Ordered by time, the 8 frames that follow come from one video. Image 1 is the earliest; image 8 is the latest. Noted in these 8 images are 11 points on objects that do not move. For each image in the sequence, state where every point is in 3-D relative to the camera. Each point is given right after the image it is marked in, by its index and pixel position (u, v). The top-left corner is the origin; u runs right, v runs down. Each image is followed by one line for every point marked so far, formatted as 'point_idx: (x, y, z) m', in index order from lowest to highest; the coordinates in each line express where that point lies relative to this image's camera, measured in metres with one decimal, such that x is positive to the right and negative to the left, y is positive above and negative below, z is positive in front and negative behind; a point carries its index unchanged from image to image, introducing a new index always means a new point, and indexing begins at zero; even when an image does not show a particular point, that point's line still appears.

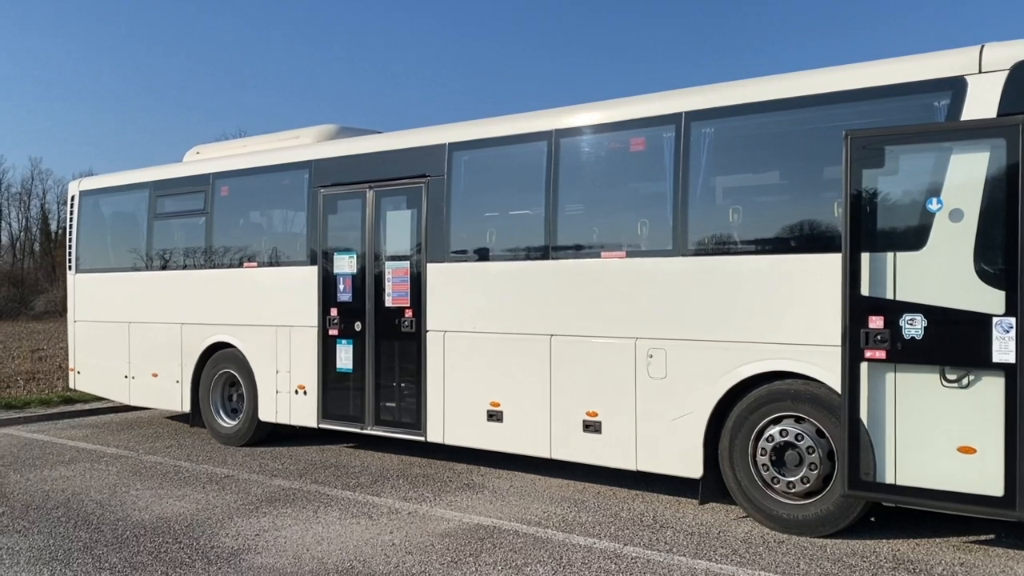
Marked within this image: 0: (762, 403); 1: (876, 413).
0: (+1.6, -0.7, +5.7) m
1: (+2.1, -0.7, +5.2) m
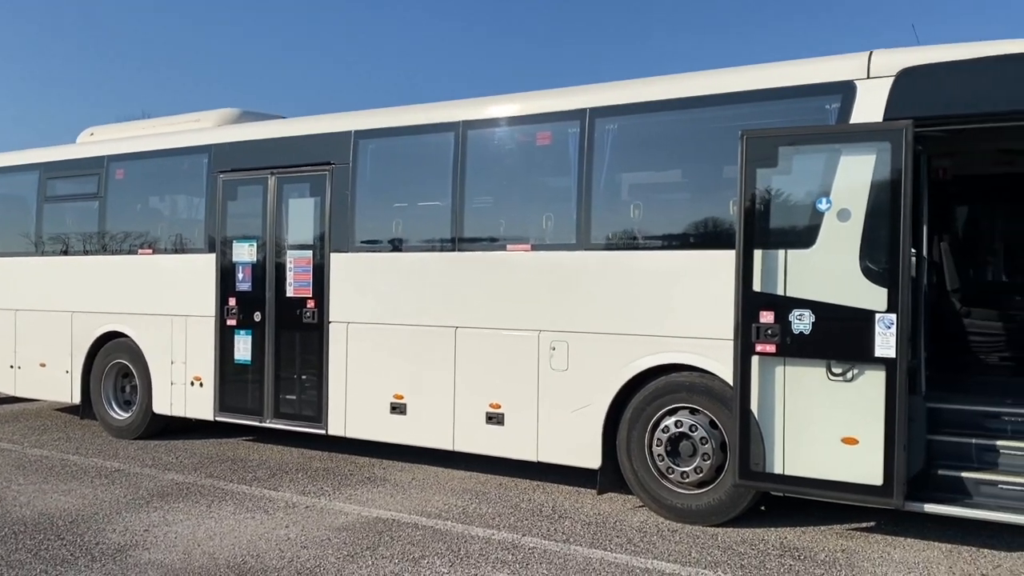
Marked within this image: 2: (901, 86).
0: (+1.0, -0.7, +5.9) m
1: (+1.5, -0.7, +5.4) m
2: (+2.2, +1.1, +5.2) m
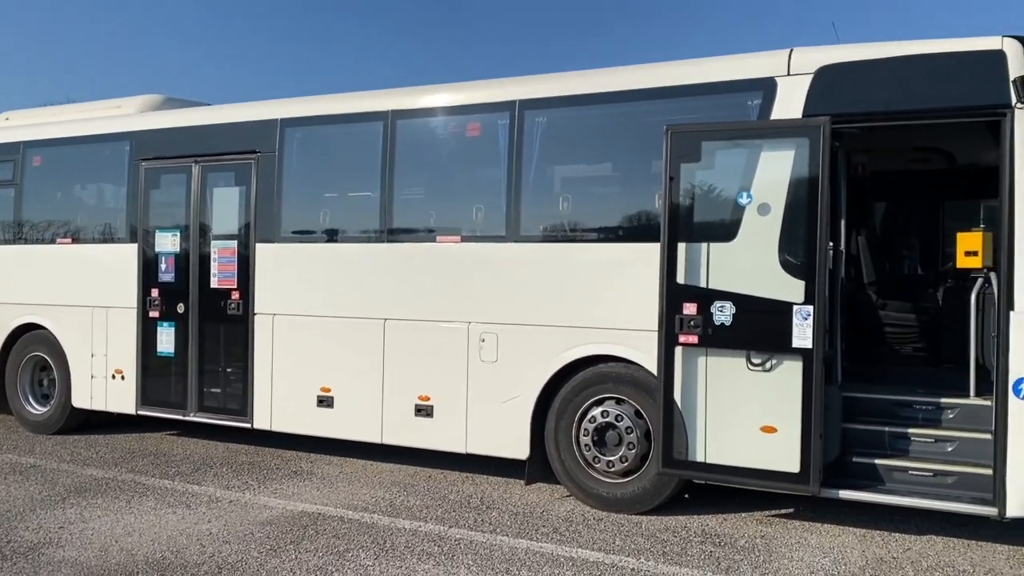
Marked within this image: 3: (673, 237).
0: (+0.5, -0.6, +5.9) m
1: (+1.1, -0.6, +5.5) m
2: (+1.8, +1.2, +5.3) m
3: (+1.0, +0.3, +5.5) m
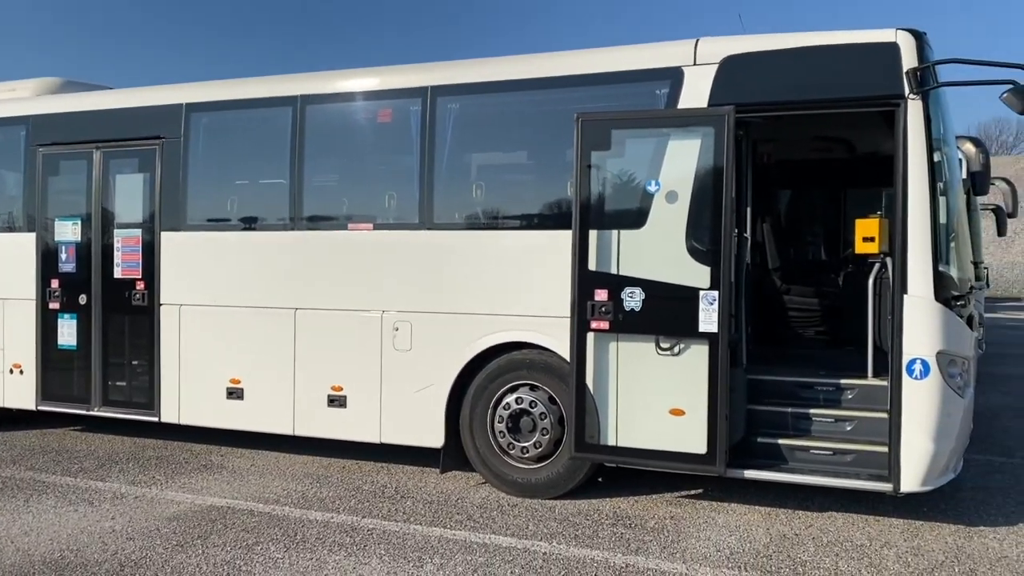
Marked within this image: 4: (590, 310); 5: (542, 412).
0: (-0.1, -0.5, +5.9) m
1: (+0.5, -0.6, +5.5) m
2: (+1.3, +1.3, +5.4) m
3: (+0.4, +0.4, +5.5) m
4: (+0.5, -0.1, +5.5) m
5: (+0.2, -0.8, +5.8) m
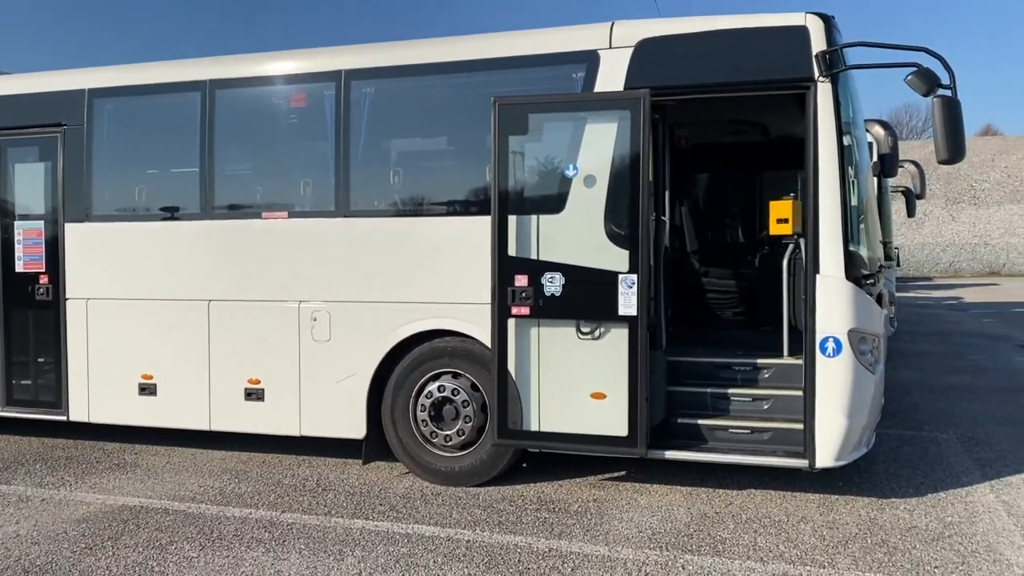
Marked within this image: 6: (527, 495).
0: (-0.6, -0.5, +5.9) m
1: (+0.1, -0.5, +5.5) m
2: (+0.8, +1.4, +5.4) m
3: (0.0, +0.5, +5.5) m
4: (0.0, 0.0, +5.5) m
5: (-0.3, -0.7, +5.8) m
6: (+0.1, -1.3, +5.6) m
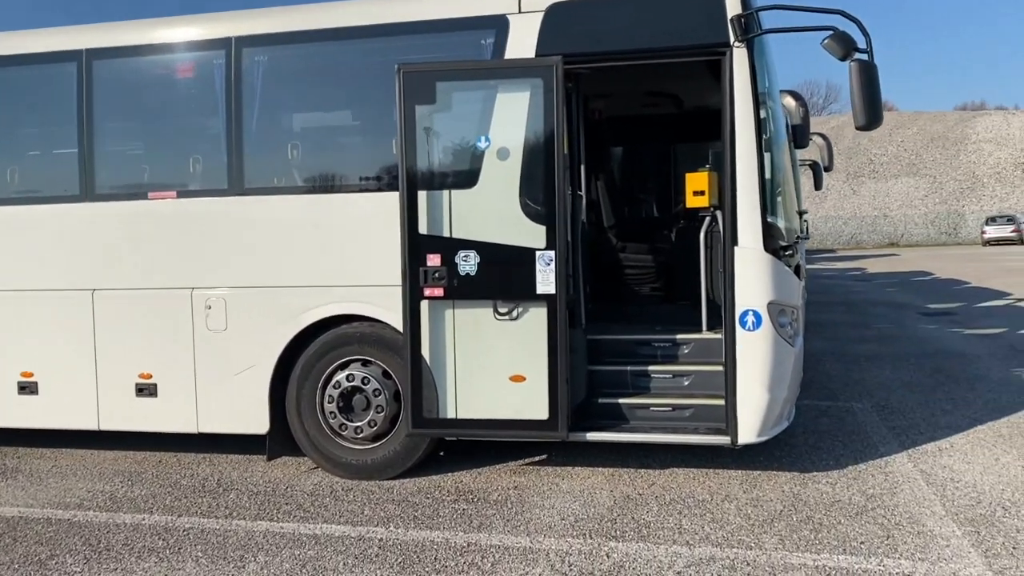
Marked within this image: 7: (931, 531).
0: (-1.1, -0.4, +5.5) m
1: (-0.4, -0.4, +5.2) m
2: (+0.2, +1.5, +5.2) m
3: (-0.6, +0.6, +5.1) m
4: (-0.5, +0.1, +5.2) m
5: (-0.8, -0.6, +5.5) m
6: (-0.4, -1.1, +5.3) m
7: (+2.0, -1.2, +4.4) m
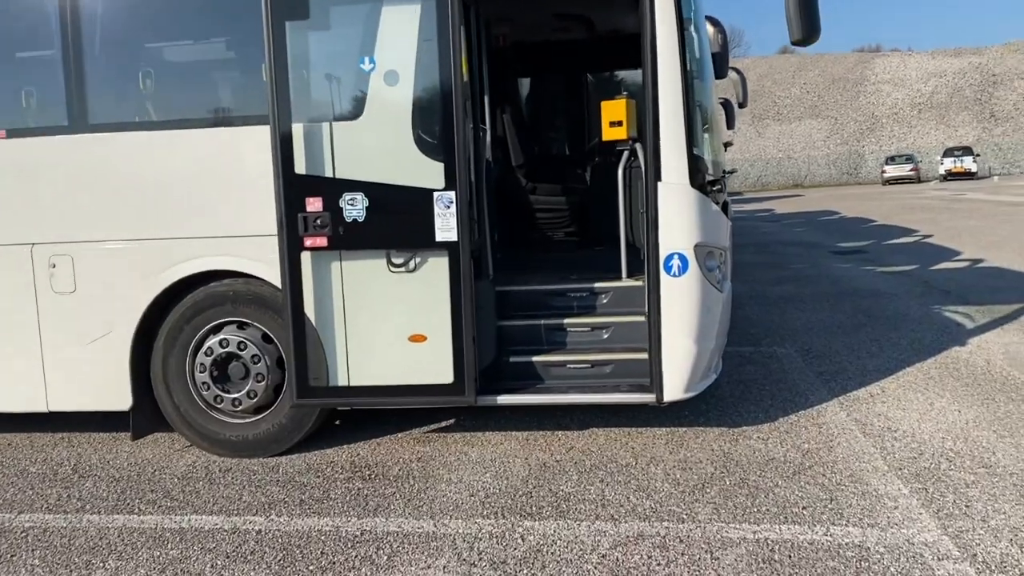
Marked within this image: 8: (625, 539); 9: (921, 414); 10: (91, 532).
0: (-1.6, -0.1, +4.8) m
1: (-0.9, -0.1, +4.6) m
2: (-0.3, +1.8, +4.4) m
3: (-1.1, +0.8, +4.4) m
4: (-1.0, +0.3, +4.5) m
5: (-1.3, -0.3, +4.8) m
6: (-0.9, -0.9, +4.7) m
7: (+1.6, -0.9, +4.0) m
8: (+0.4, -1.0, +3.6) m
9: (+2.3, -0.7, +5.1) m
10: (-1.8, -1.0, +3.9) m
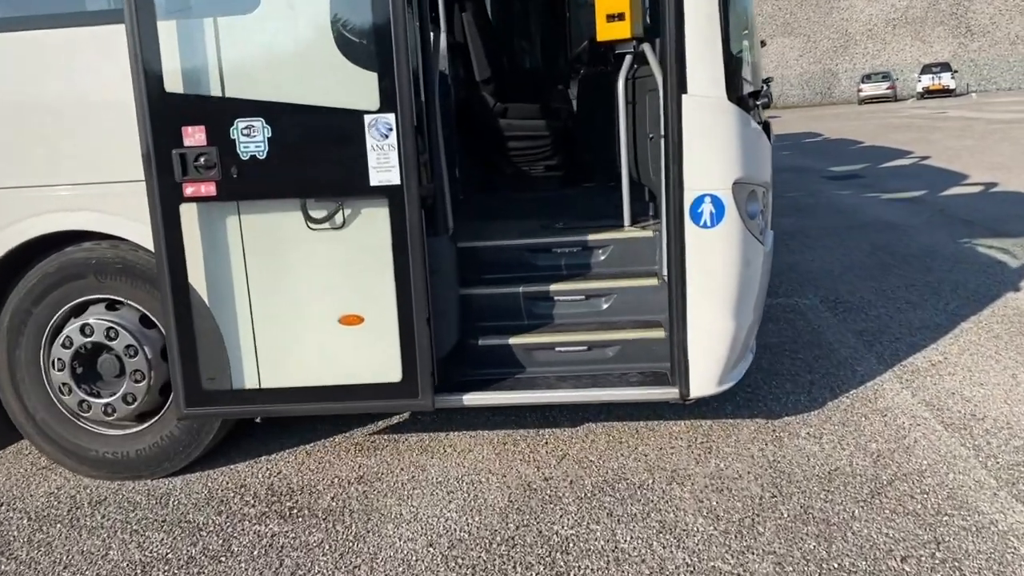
0: (-1.8, 0.0, +3.5) m
1: (-1.1, 0.0, +3.3) m
2: (-0.5, +1.9, +3.0) m
3: (-1.2, +0.9, +3.1) m
4: (-1.1, +0.4, +3.1) m
5: (-1.5, -0.2, +3.5) m
6: (-1.0, -0.7, +3.5) m
7: (+1.5, -0.7, +2.8) m
8: (+0.4, -0.9, +2.4) m
9: (+2.2, -0.5, +4.0) m
10: (-1.9, -1.0, +2.7) m
